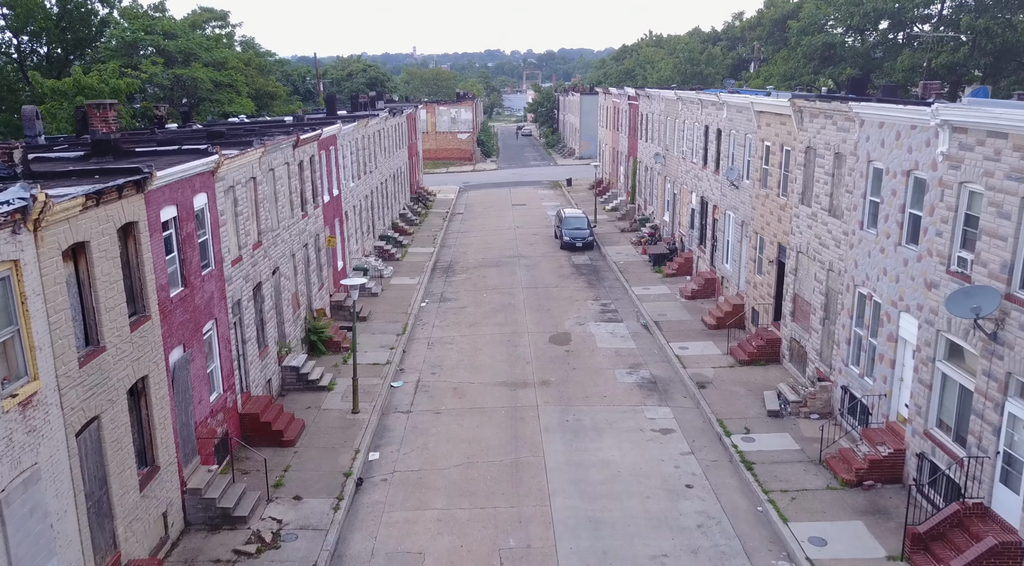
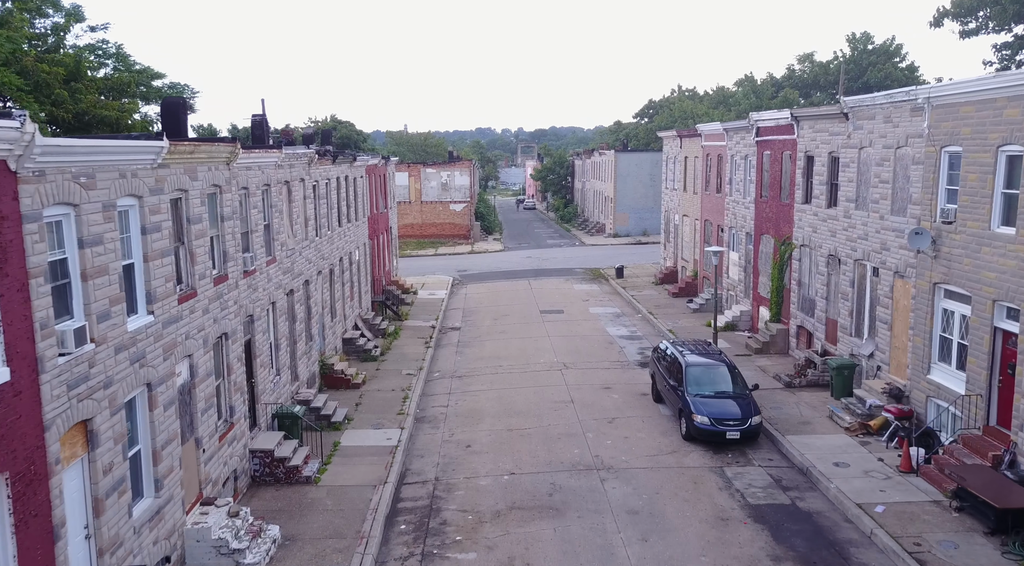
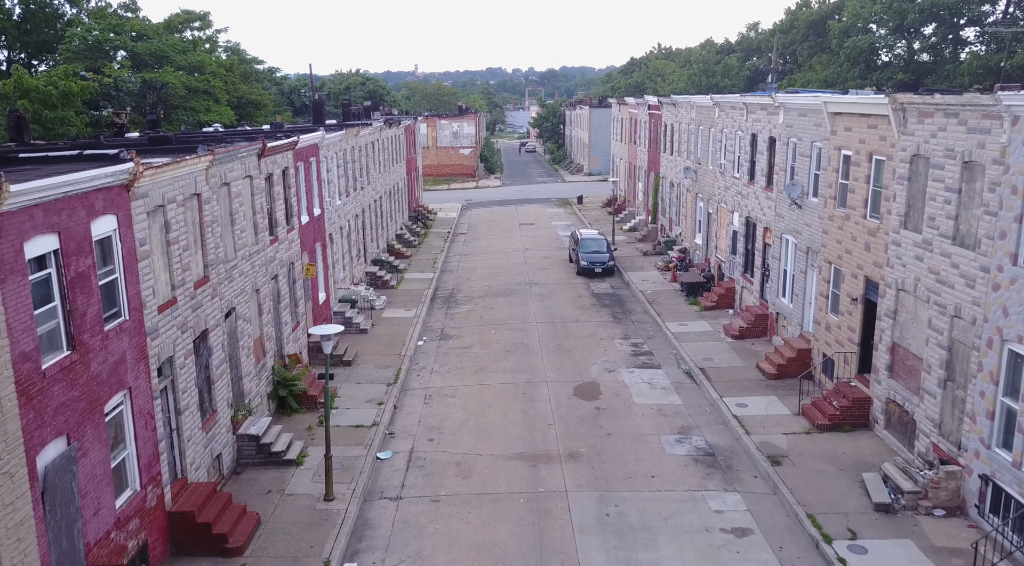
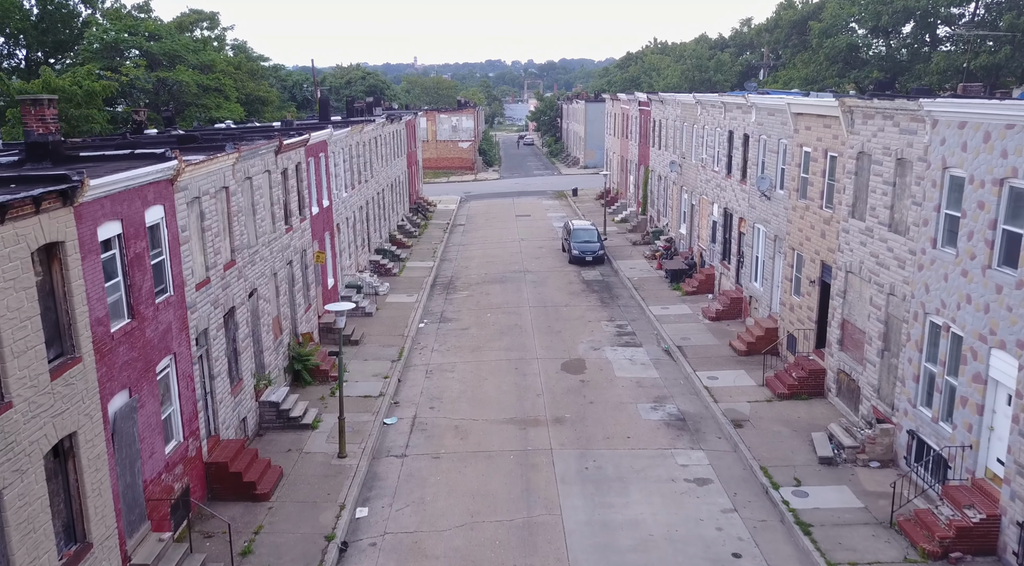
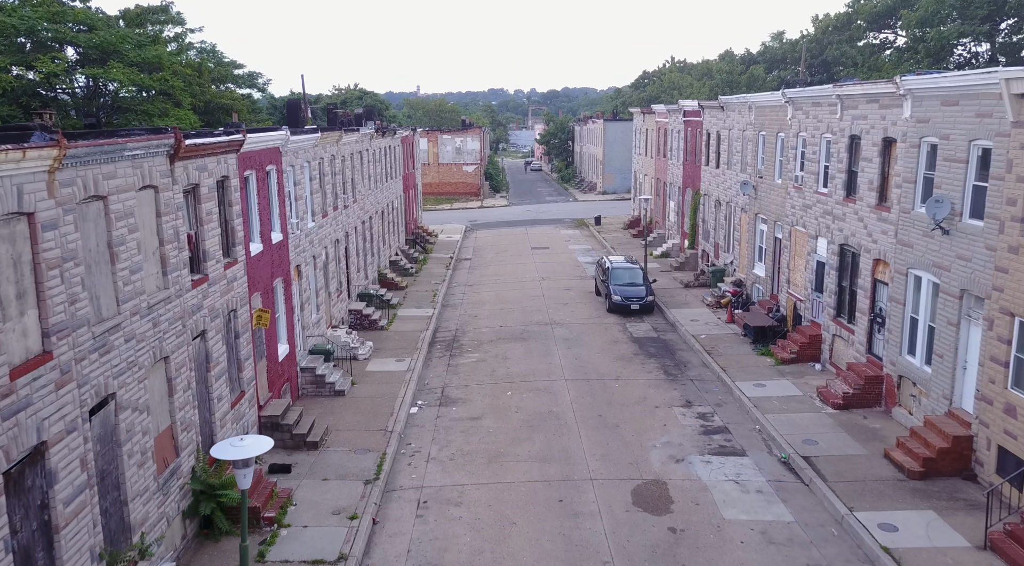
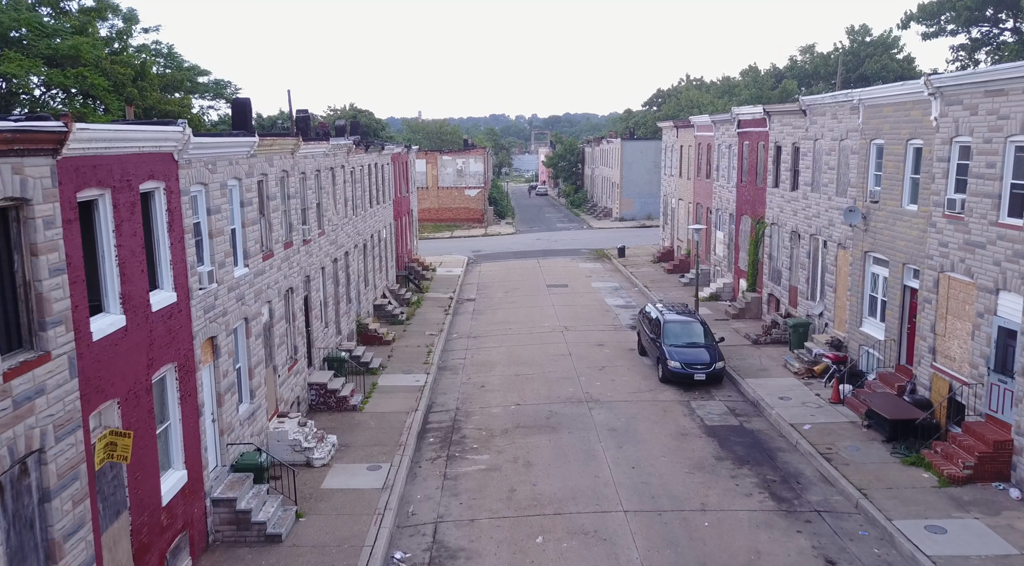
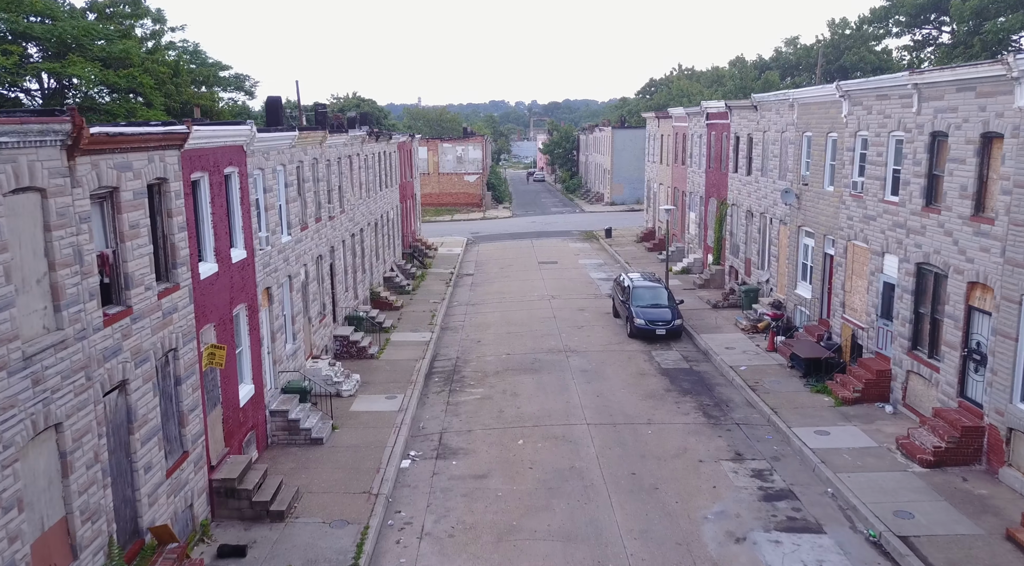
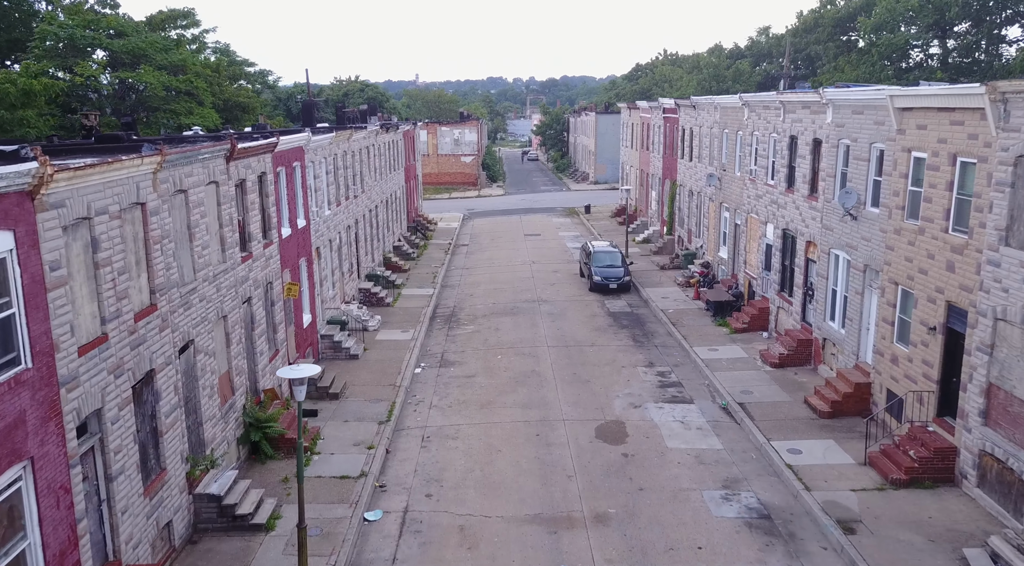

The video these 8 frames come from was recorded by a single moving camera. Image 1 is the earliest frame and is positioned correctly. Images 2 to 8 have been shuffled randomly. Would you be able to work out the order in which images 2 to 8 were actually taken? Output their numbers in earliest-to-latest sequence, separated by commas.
4, 3, 8, 5, 7, 6, 2
